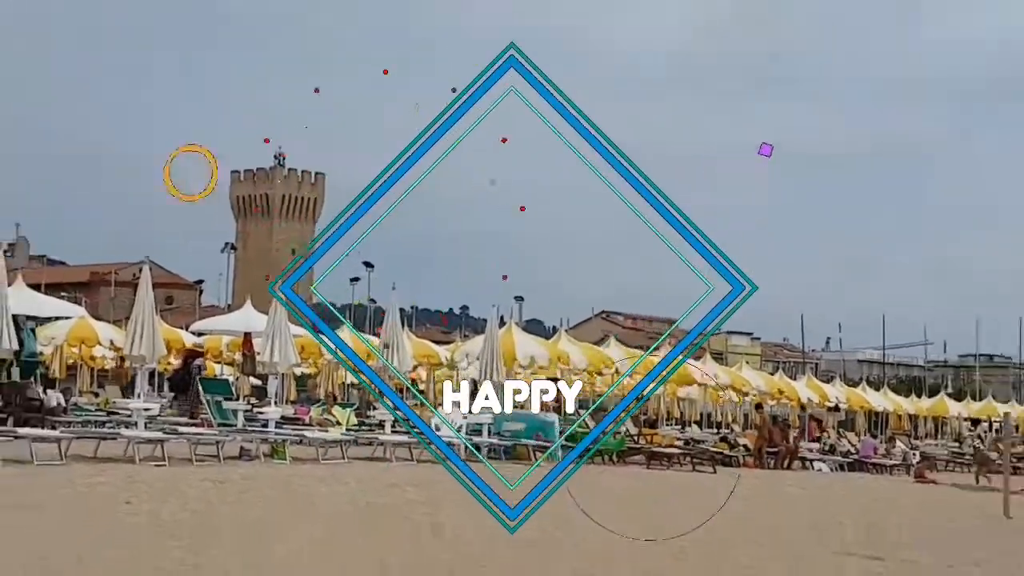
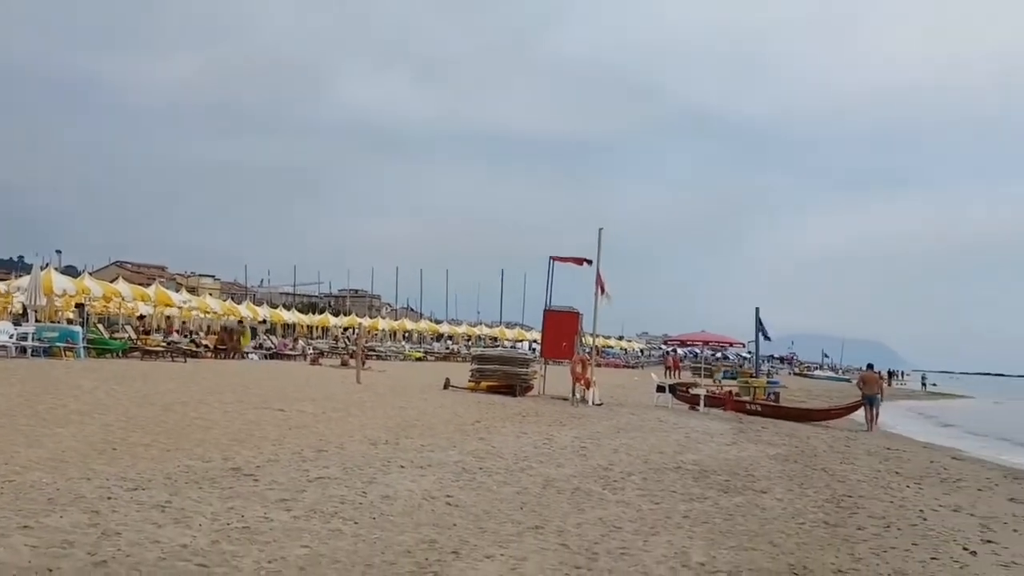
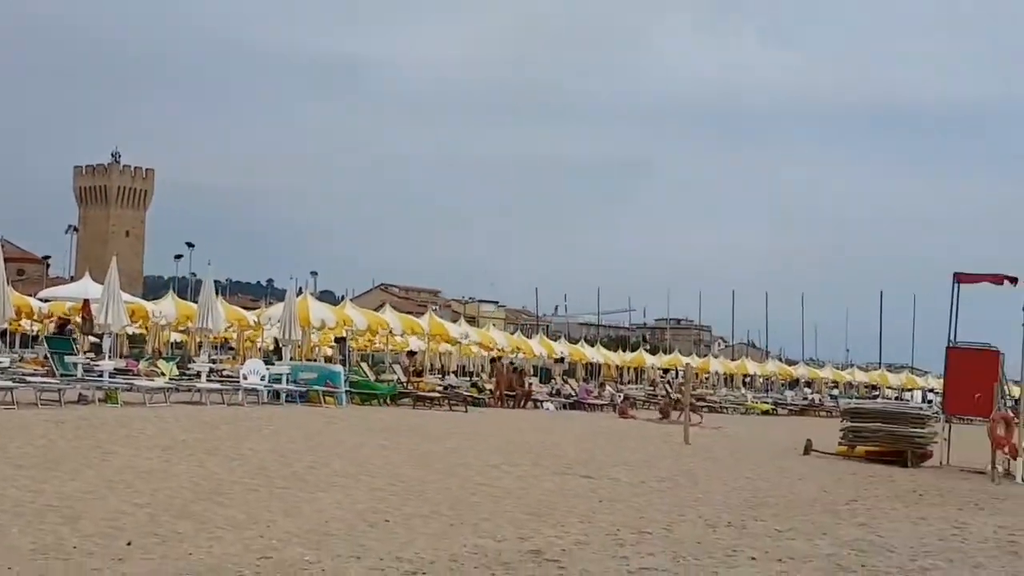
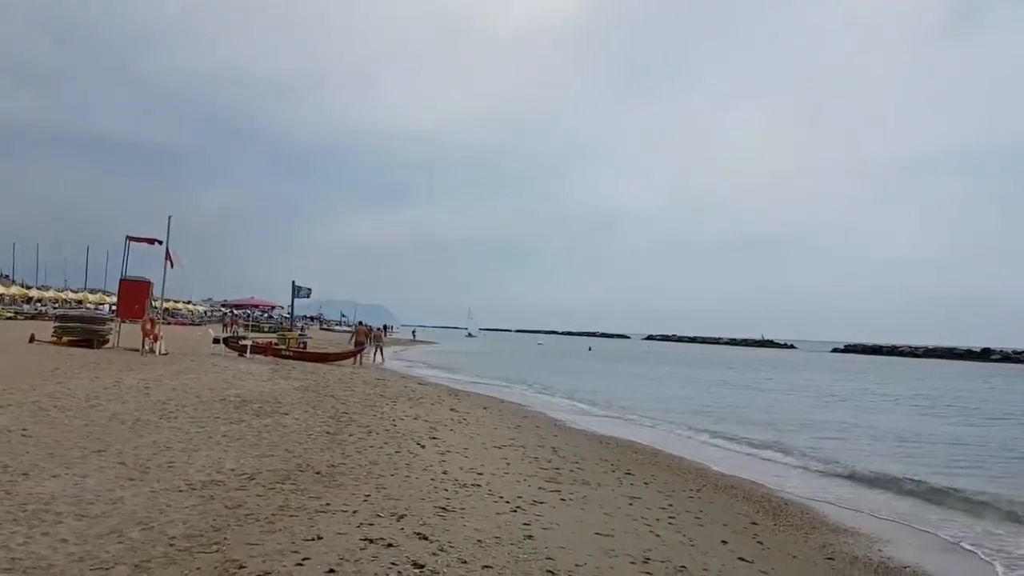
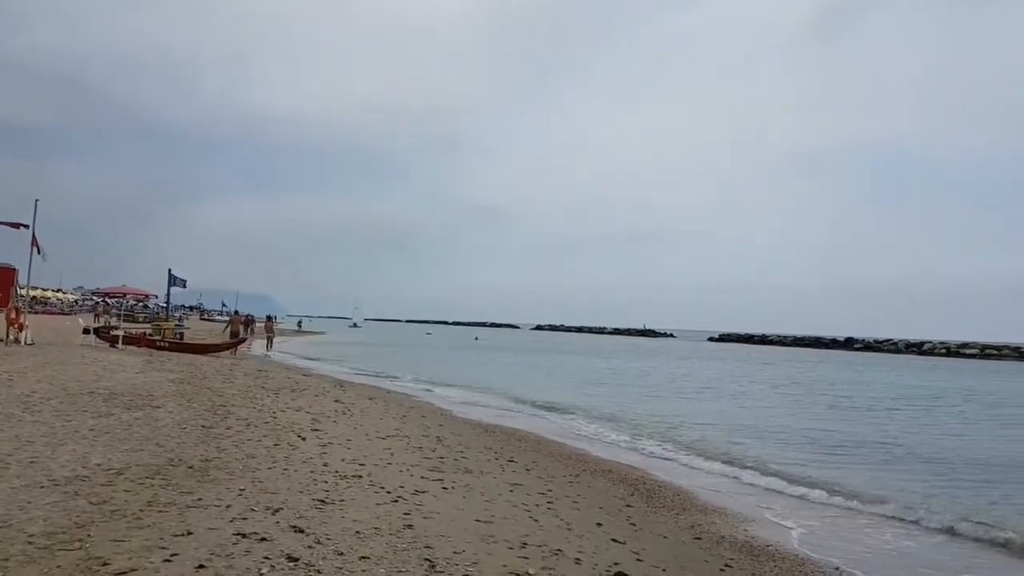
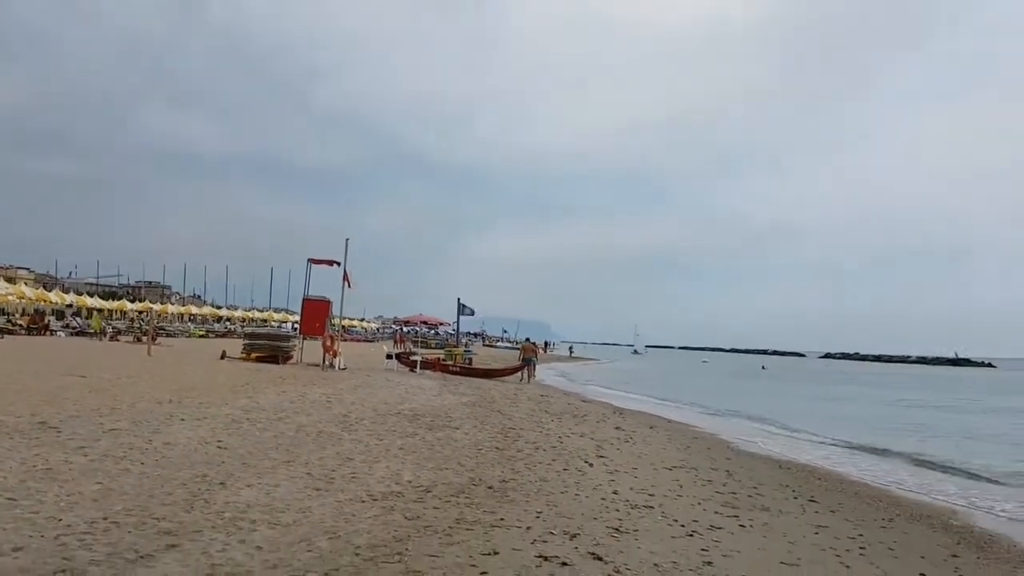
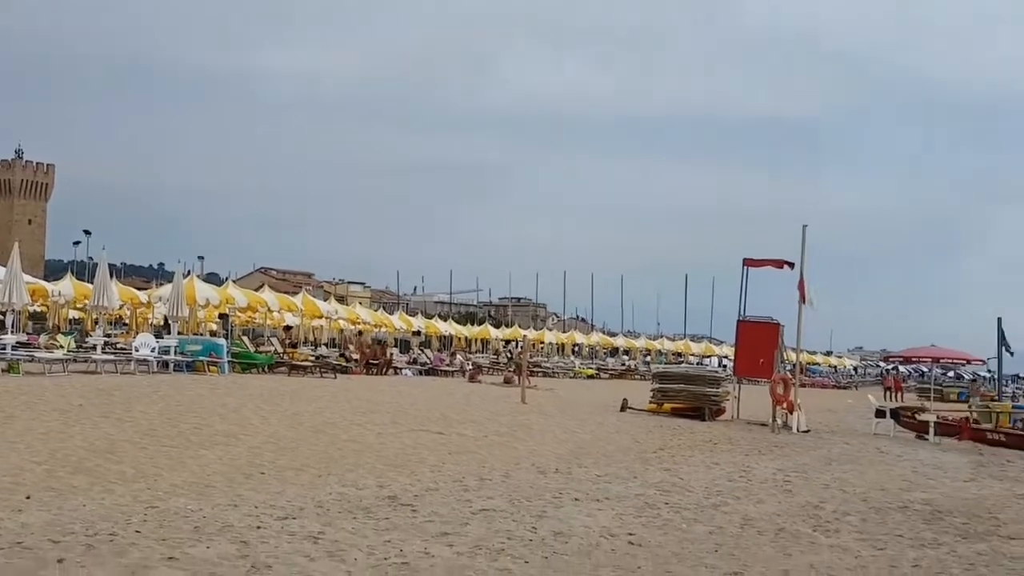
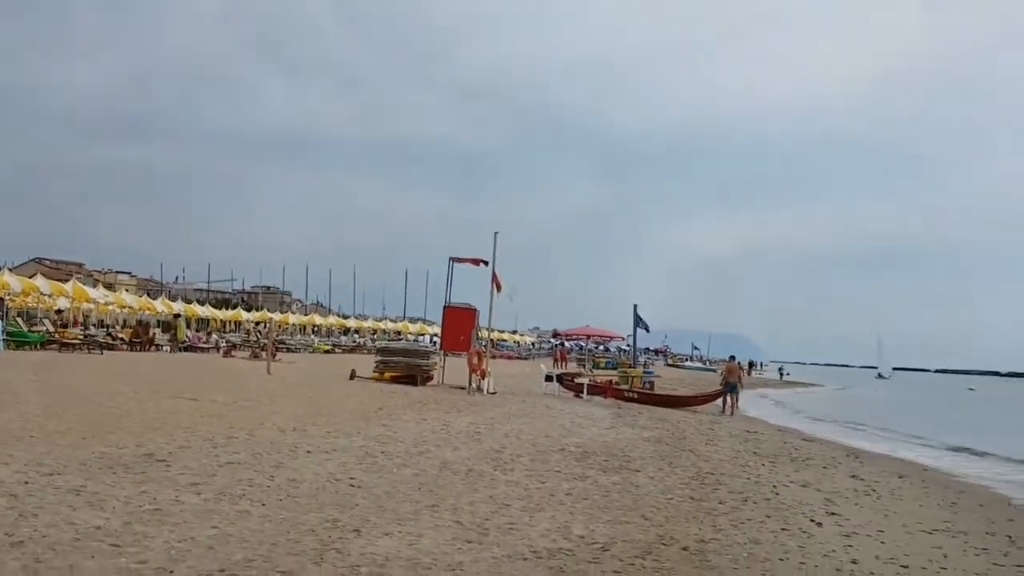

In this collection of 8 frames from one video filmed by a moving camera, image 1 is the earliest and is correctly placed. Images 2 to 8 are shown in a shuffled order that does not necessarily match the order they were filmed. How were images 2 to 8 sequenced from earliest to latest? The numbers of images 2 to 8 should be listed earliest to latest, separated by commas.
3, 7, 2, 8, 6, 4, 5
